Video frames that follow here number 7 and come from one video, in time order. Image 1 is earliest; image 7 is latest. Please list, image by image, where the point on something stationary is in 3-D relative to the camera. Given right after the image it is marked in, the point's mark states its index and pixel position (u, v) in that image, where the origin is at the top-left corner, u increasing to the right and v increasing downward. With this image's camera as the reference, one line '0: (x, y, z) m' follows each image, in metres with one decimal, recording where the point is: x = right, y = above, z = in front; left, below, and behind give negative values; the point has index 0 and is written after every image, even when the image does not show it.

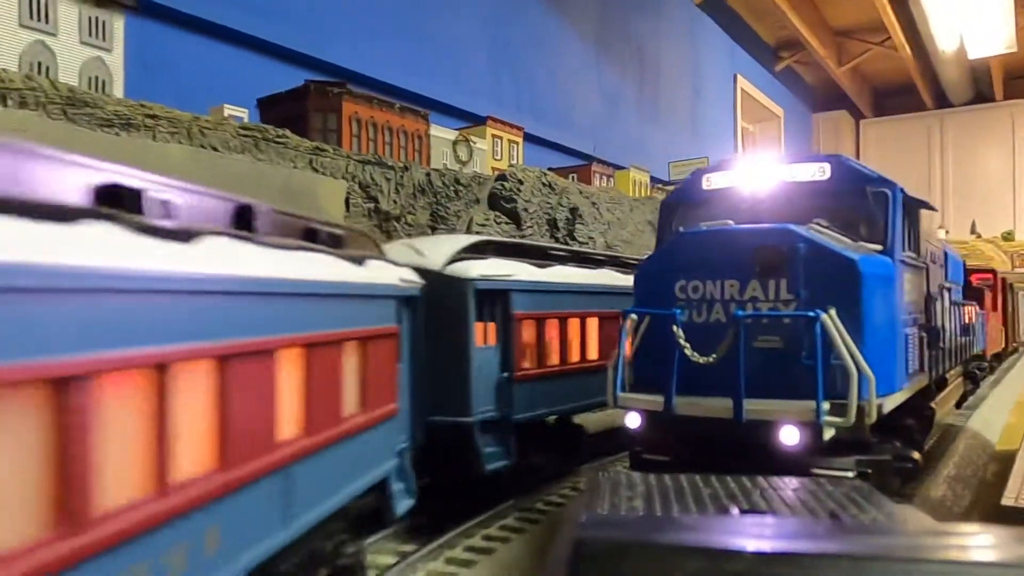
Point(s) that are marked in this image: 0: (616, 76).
0: (+2.1, +4.3, +14.7) m
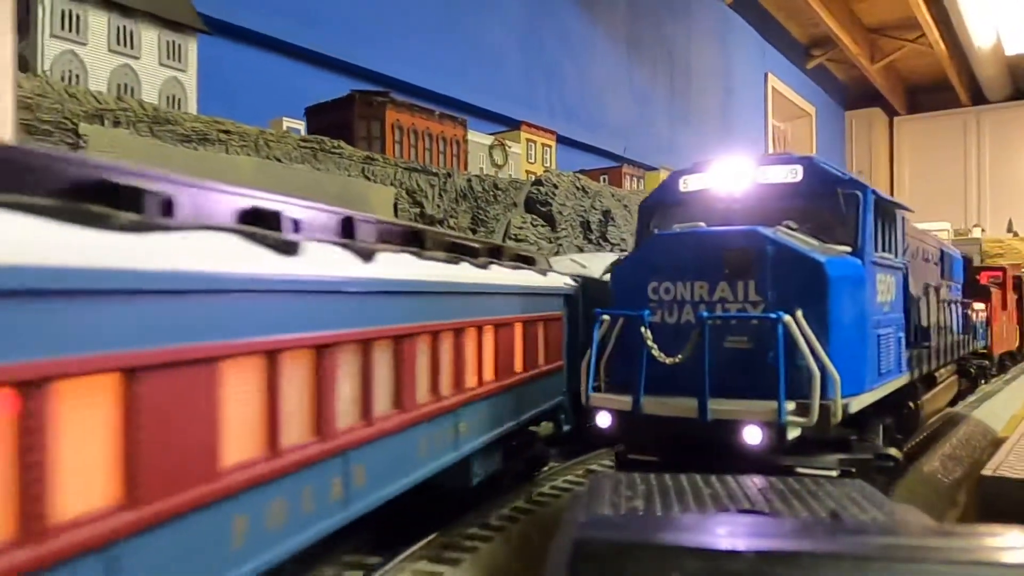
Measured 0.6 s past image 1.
0: (+2.7, +4.3, +14.9) m
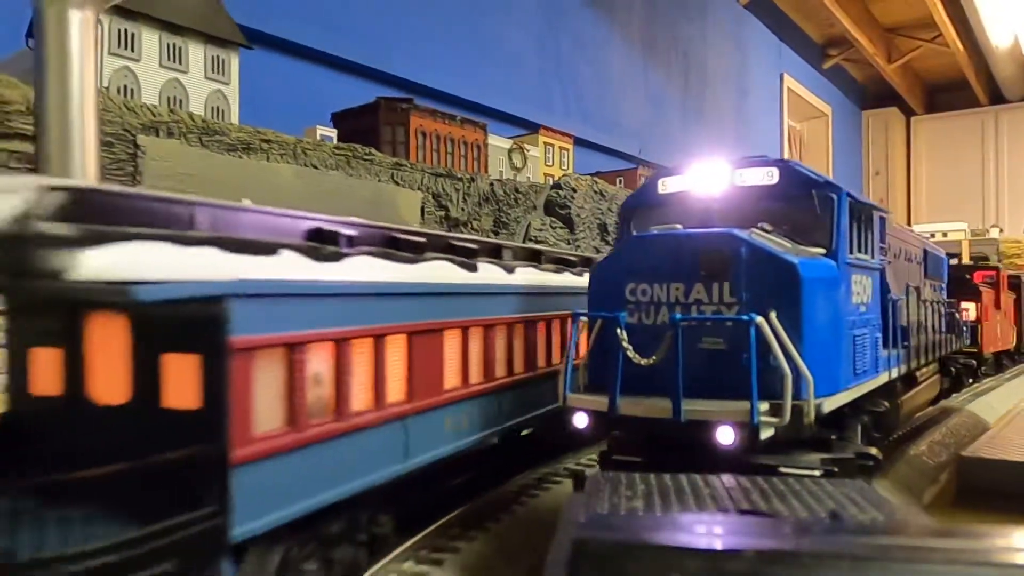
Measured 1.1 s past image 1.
0: (+3.0, +4.3, +15.0) m
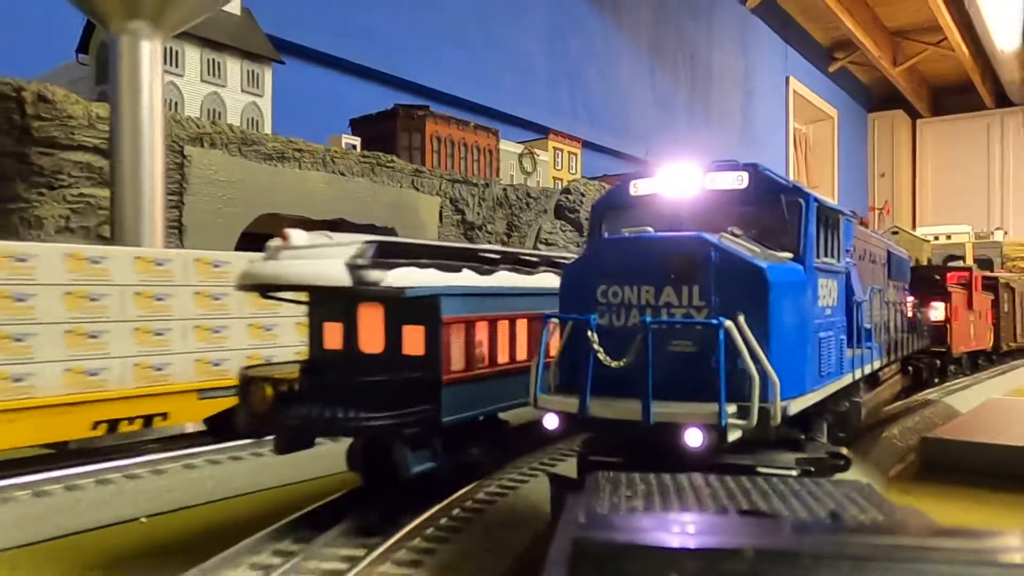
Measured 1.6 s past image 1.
0: (+3.2, +4.3, +15.2) m
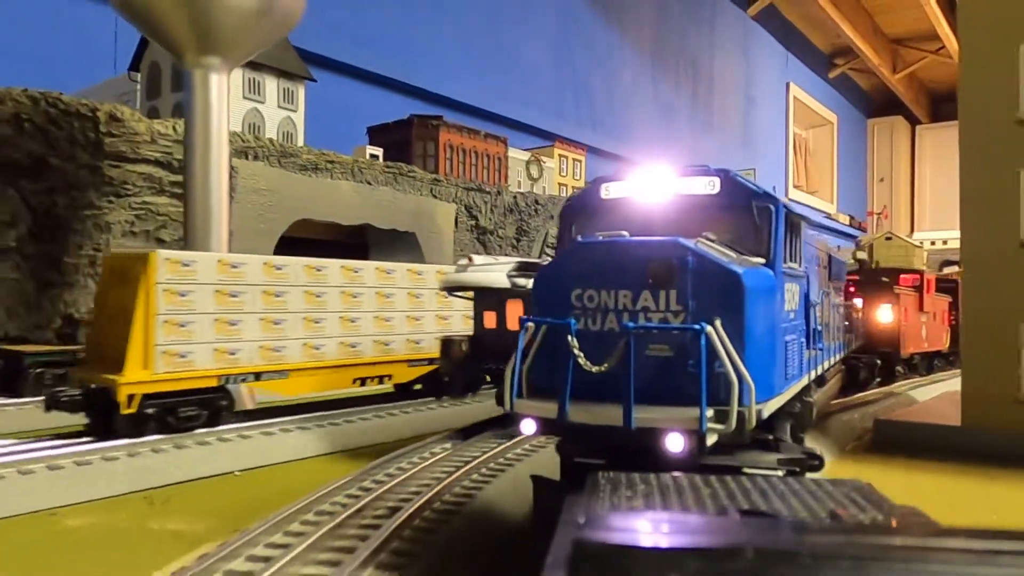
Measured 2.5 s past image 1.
0: (+3.3, +4.3, +15.6) m
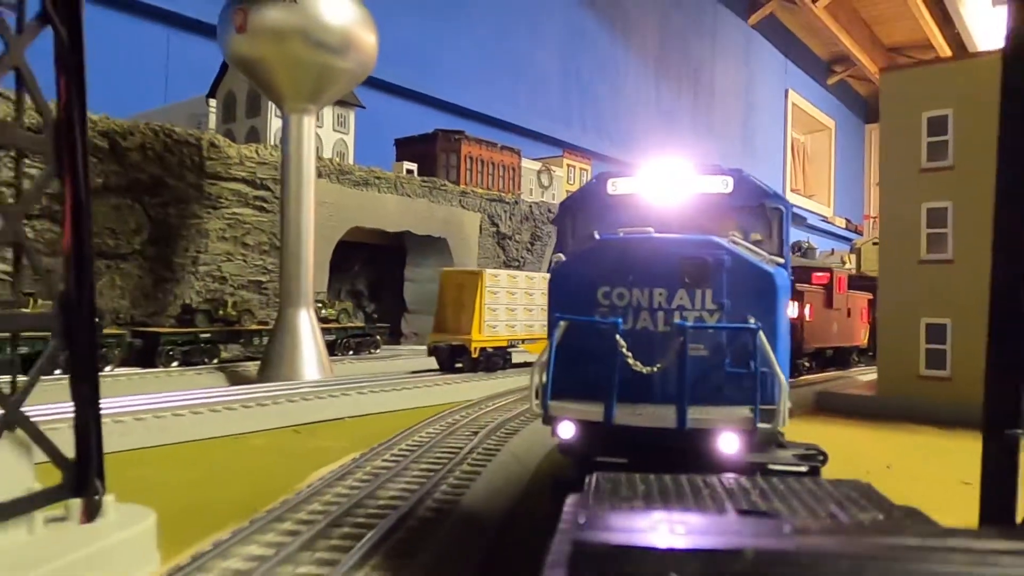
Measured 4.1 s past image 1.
0: (+3.5, +4.3, +16.2) m
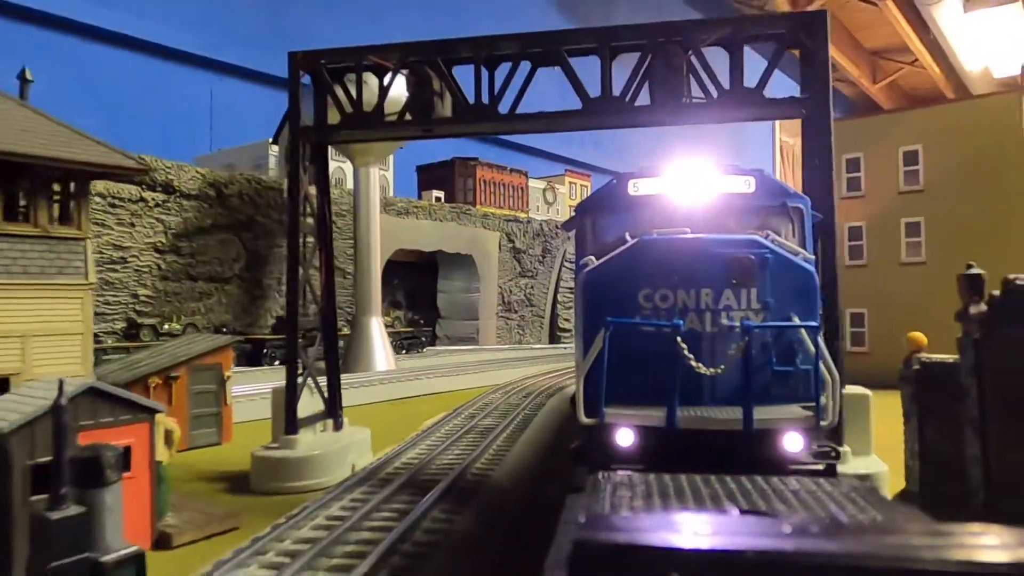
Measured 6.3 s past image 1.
0: (+3.5, +4.2, +17.2) m
